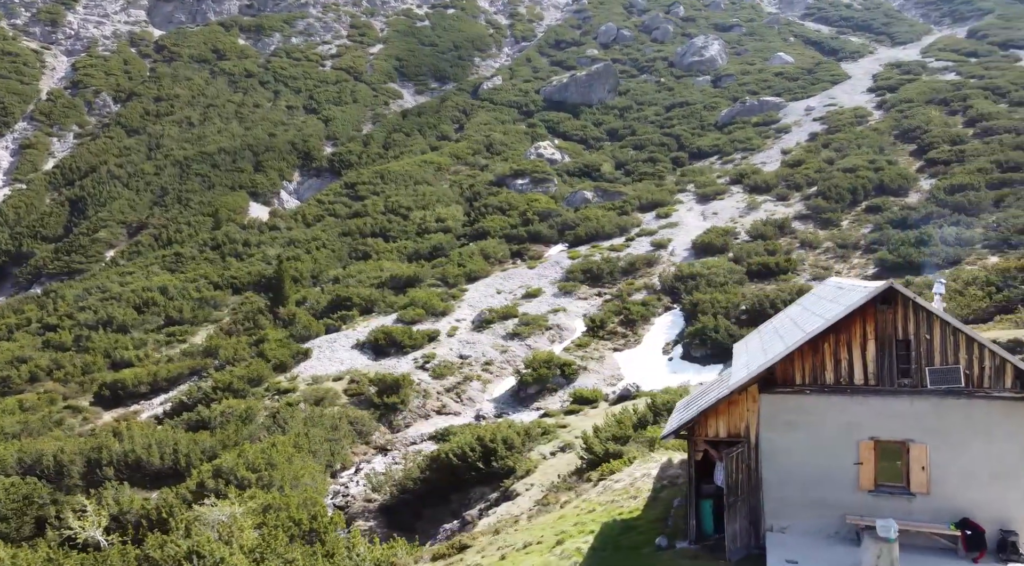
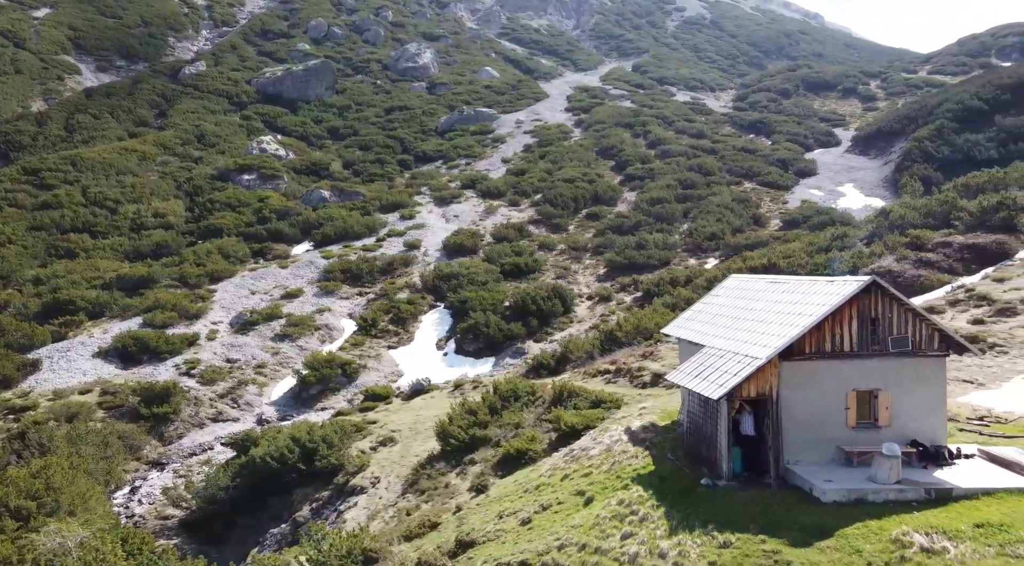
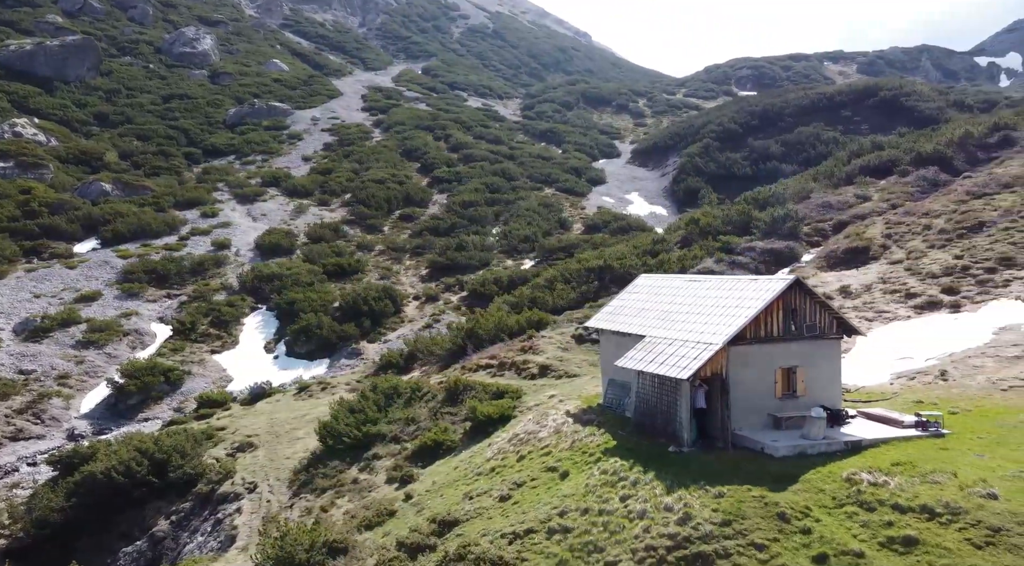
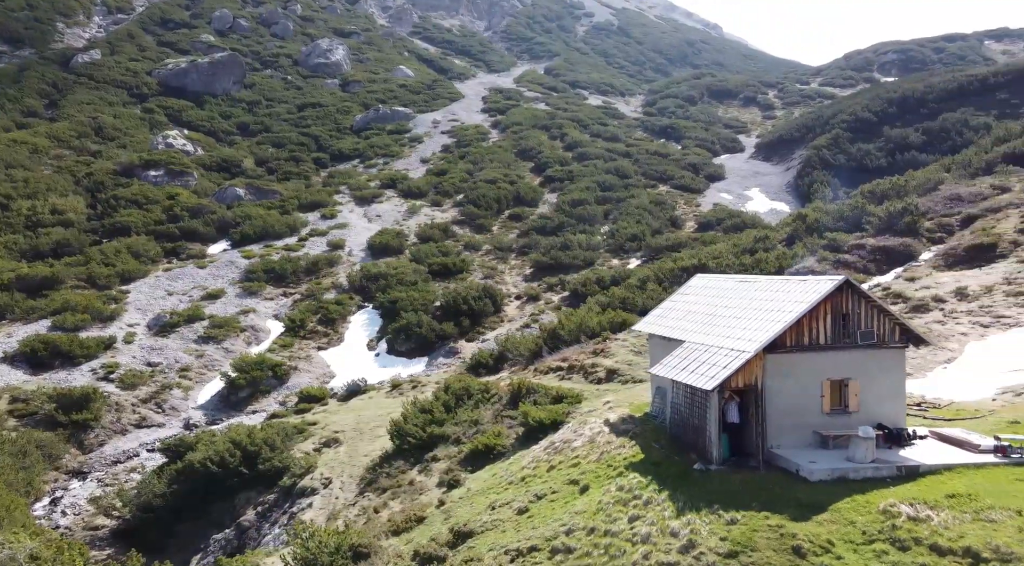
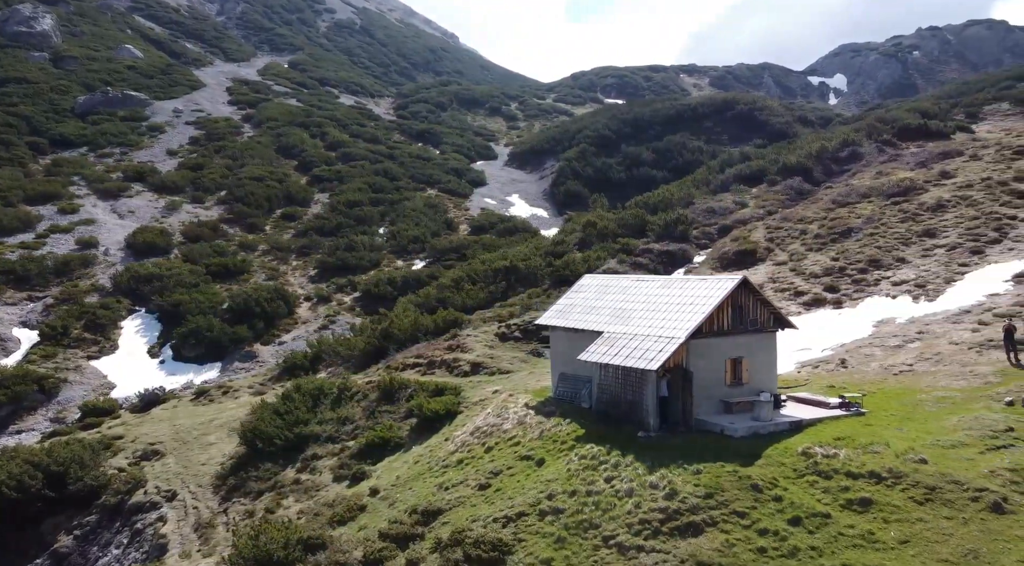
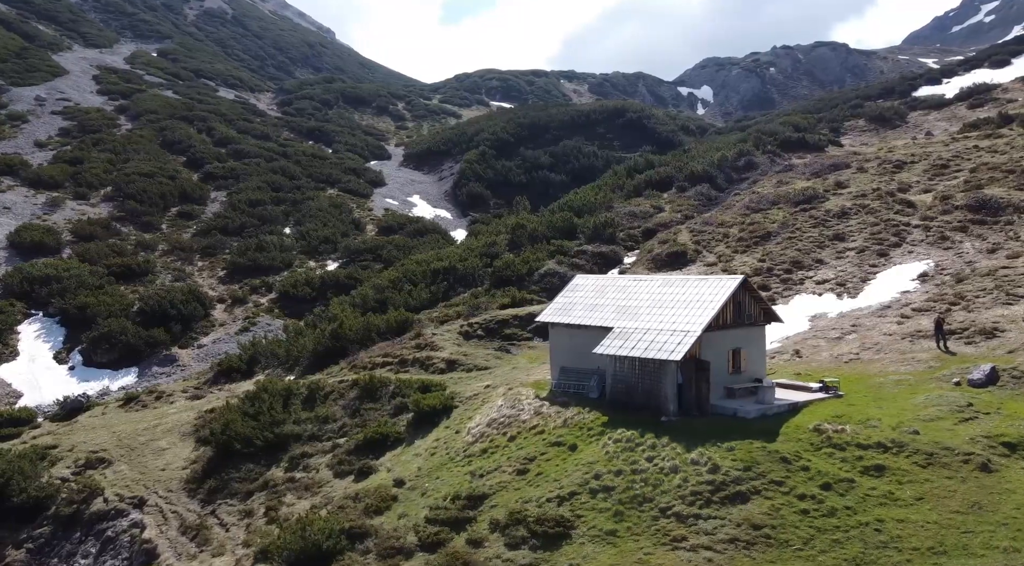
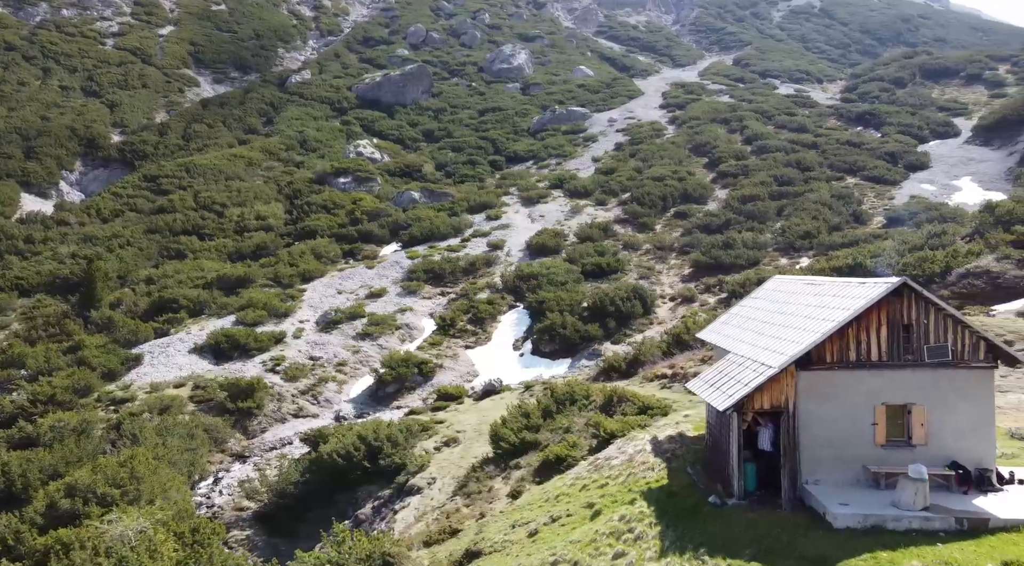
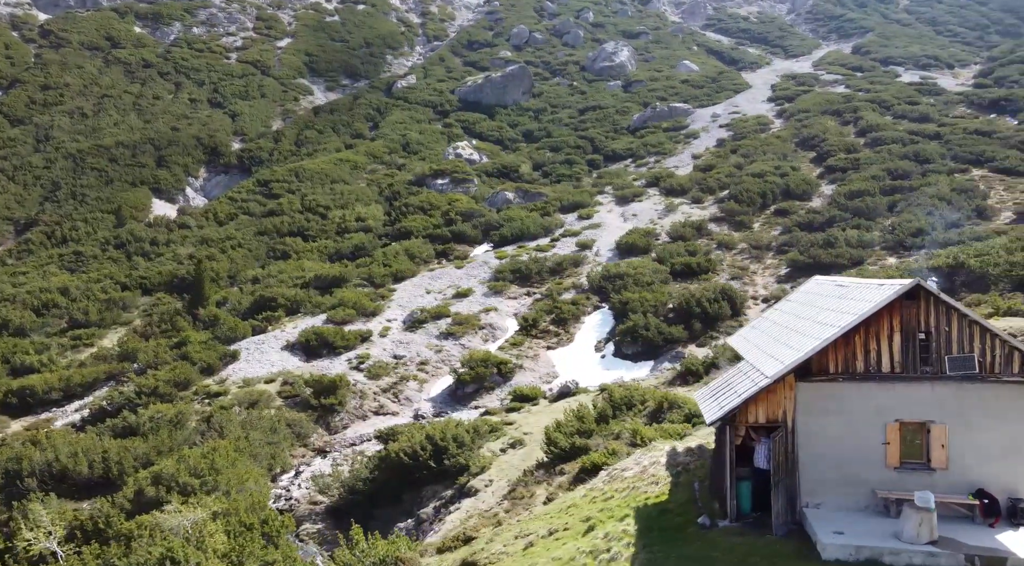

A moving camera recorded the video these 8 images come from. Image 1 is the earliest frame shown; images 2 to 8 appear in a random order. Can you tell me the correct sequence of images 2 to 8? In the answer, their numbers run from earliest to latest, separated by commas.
8, 7, 2, 4, 3, 5, 6
